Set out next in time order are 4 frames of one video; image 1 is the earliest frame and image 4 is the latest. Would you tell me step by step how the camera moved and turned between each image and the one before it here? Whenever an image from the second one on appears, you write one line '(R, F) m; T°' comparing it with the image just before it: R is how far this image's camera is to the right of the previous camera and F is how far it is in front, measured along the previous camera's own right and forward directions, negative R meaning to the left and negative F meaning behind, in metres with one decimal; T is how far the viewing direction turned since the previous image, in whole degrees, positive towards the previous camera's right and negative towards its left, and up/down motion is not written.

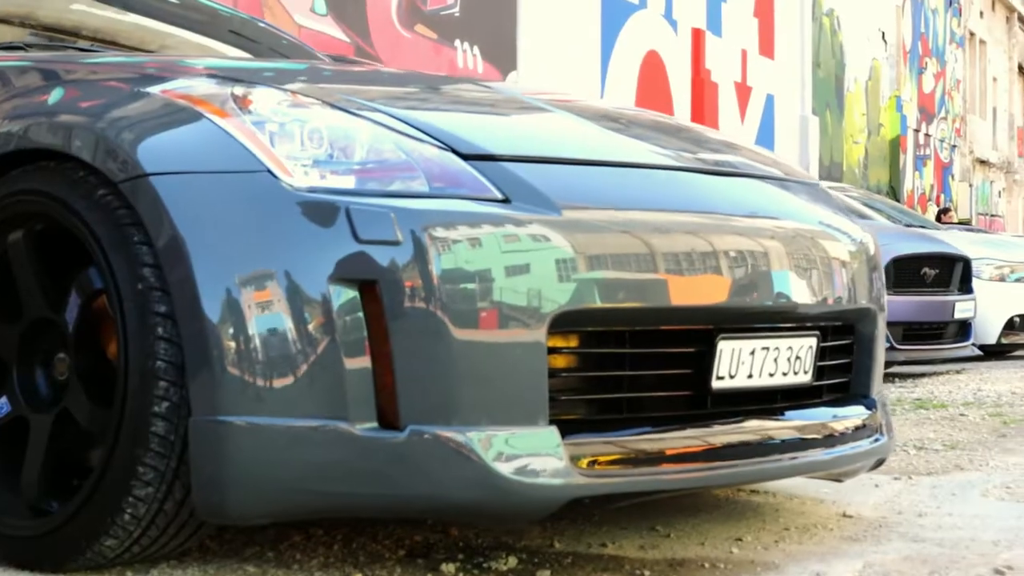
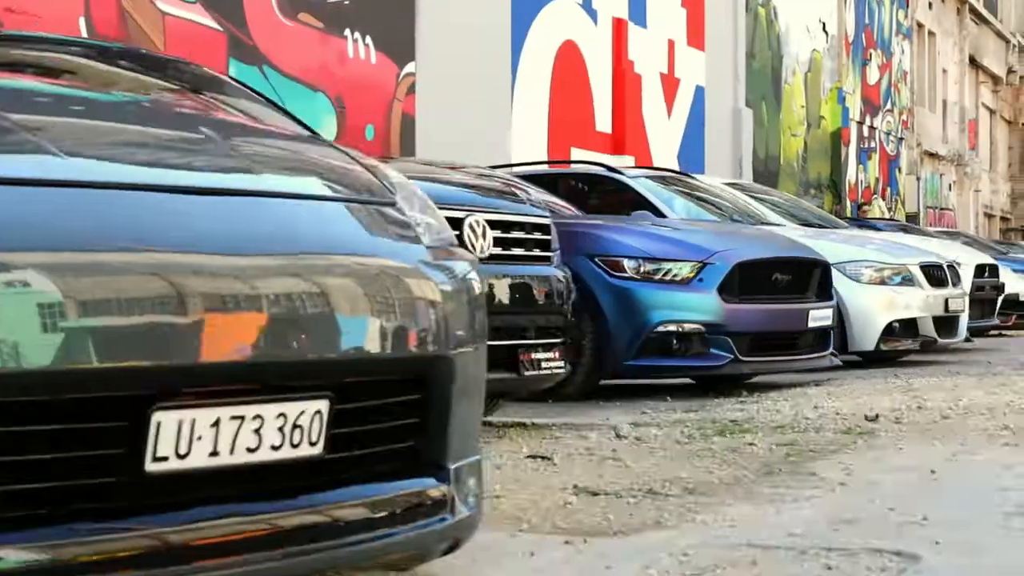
(+0.6, +0.5) m; +1°
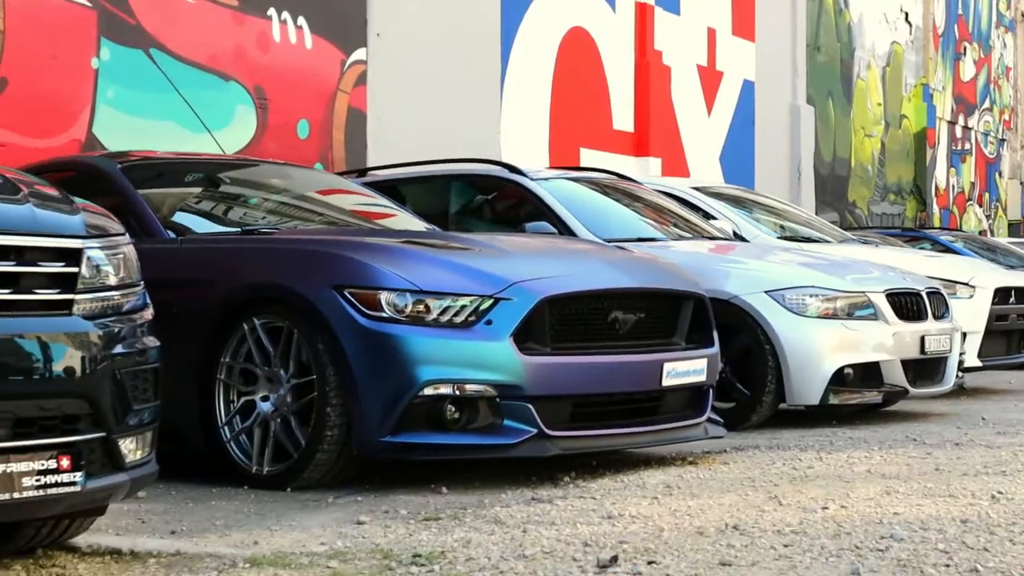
(+1.2, +2.0) m; -4°
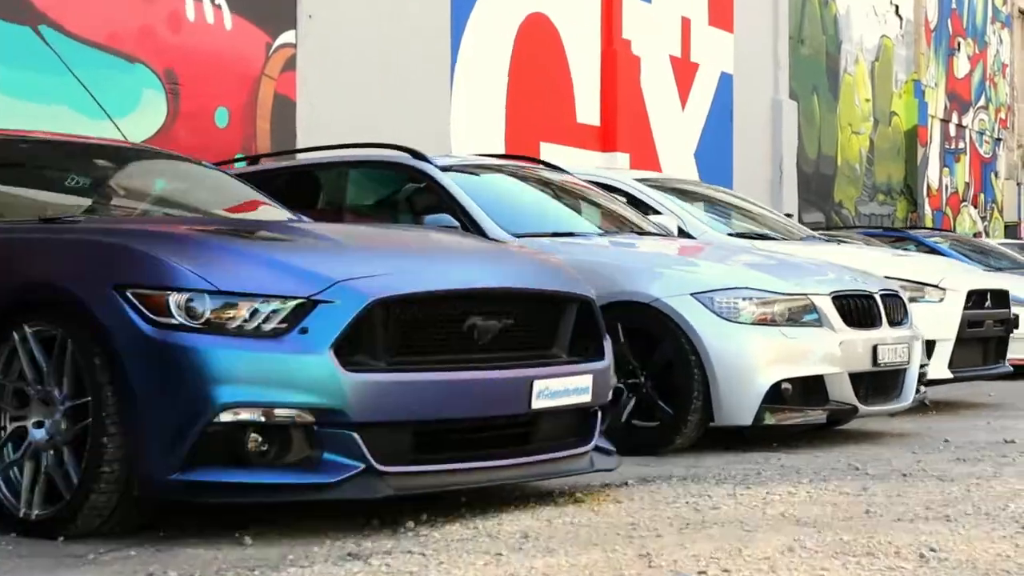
(+0.4, +0.9) m; 0°
